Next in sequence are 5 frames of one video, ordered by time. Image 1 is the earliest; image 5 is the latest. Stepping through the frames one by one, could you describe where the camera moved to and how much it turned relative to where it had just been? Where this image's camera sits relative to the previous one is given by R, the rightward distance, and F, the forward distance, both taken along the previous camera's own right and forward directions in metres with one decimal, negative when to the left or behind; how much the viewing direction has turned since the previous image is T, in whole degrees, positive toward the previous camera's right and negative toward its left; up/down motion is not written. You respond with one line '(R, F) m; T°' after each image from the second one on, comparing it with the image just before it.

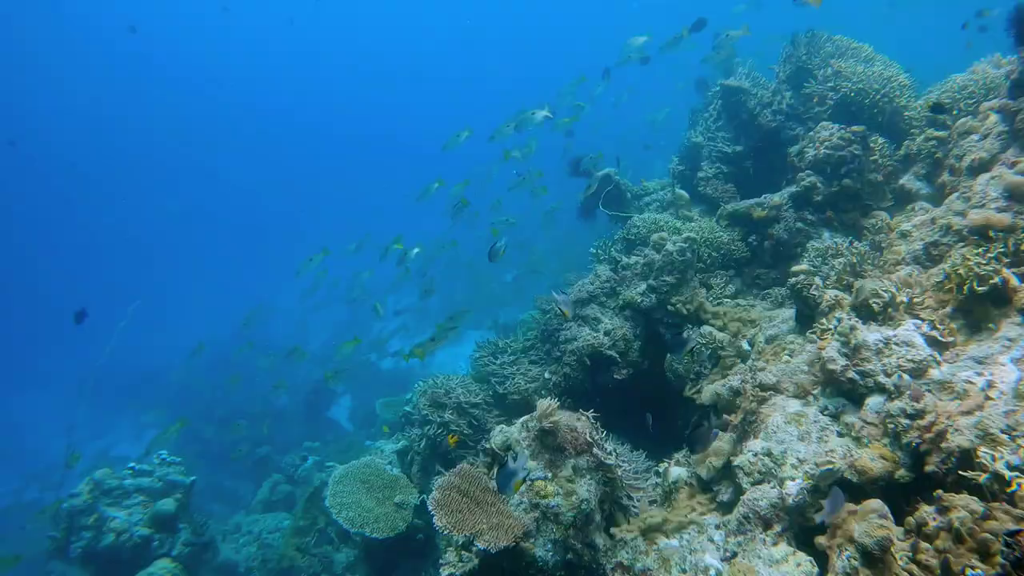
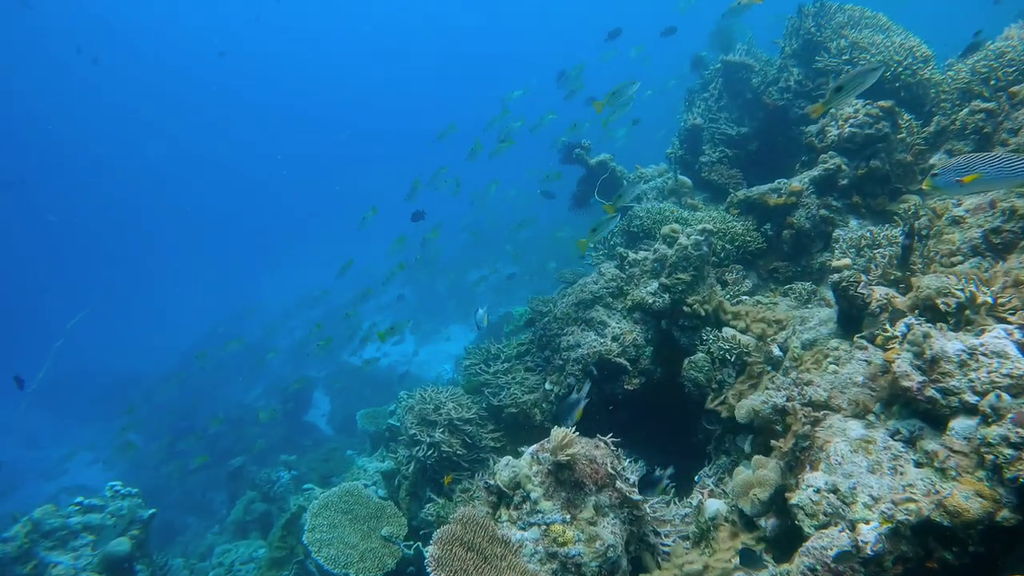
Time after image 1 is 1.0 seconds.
(-0.2, +0.8) m; +2°
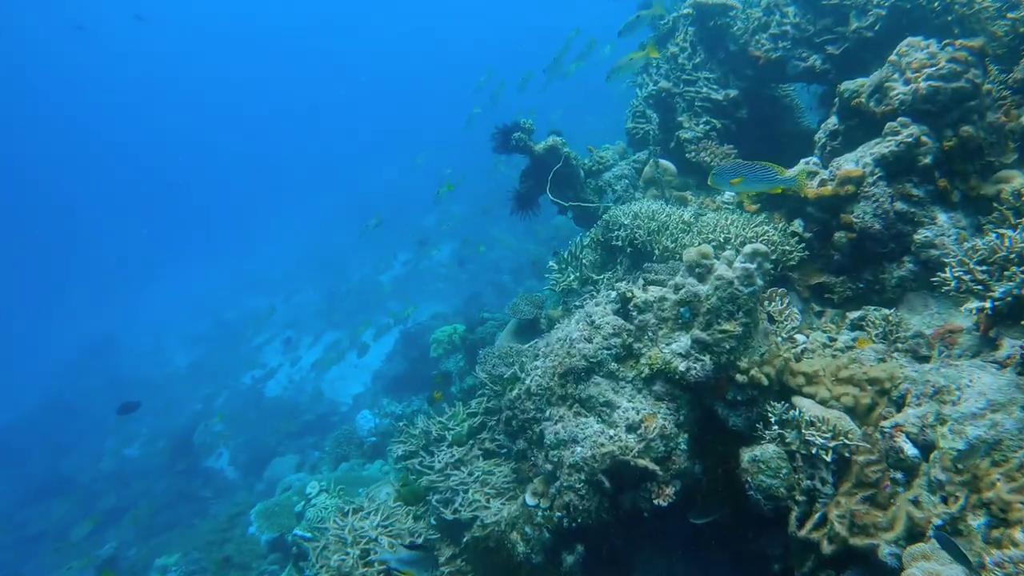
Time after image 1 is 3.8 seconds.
(-0.2, +2.6) m; +8°
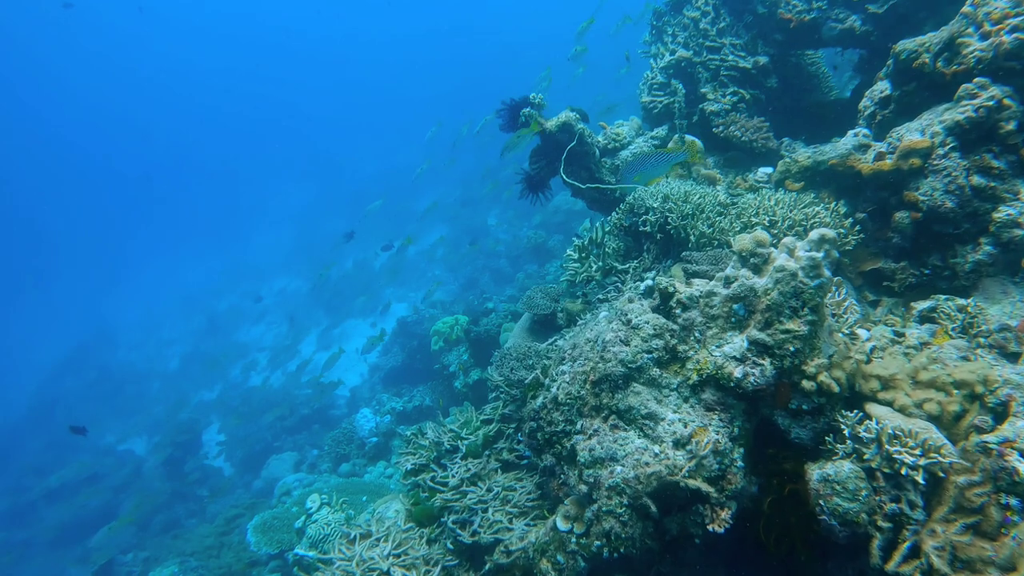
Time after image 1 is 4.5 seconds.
(-0.2, +0.6) m; +1°
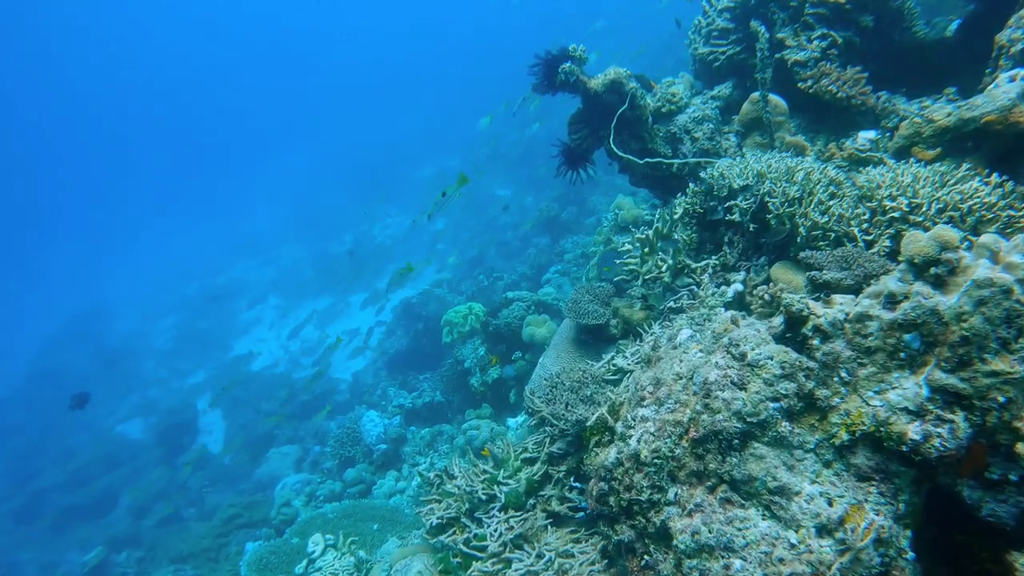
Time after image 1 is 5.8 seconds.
(-0.3, +1.2) m; 0°
